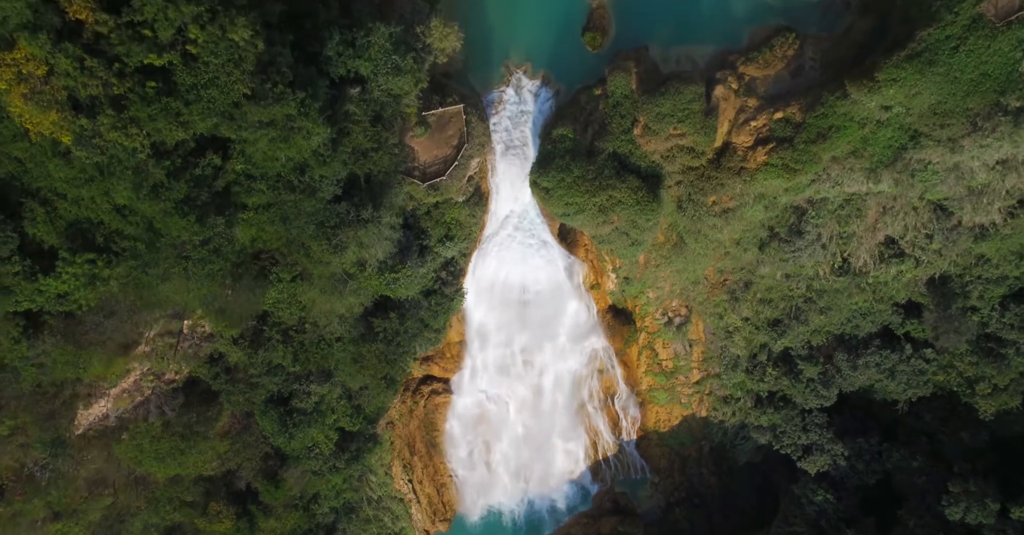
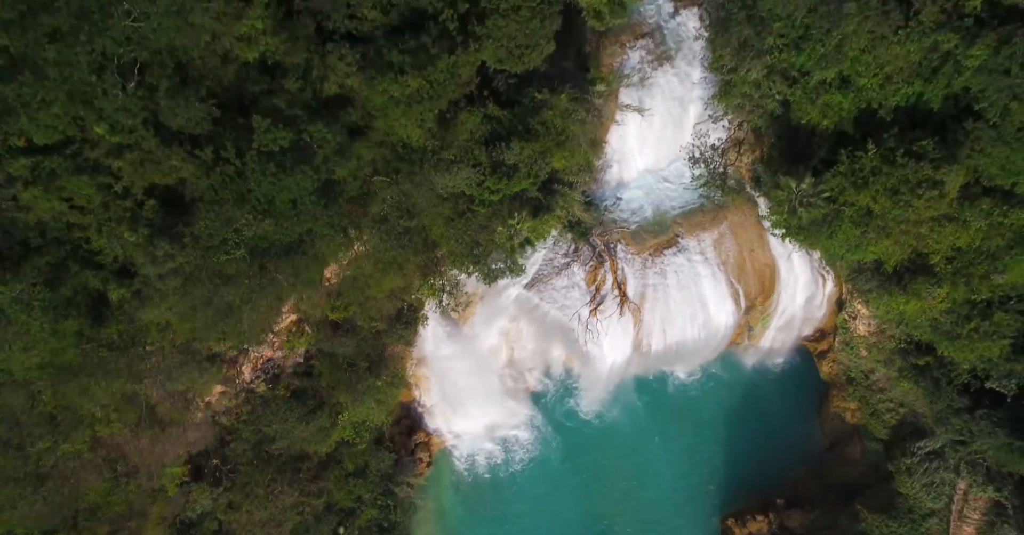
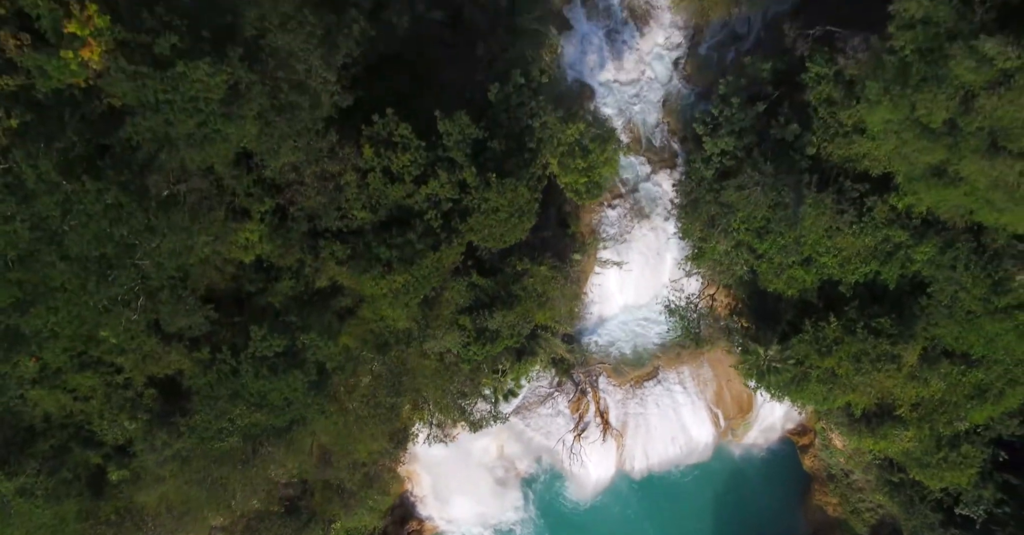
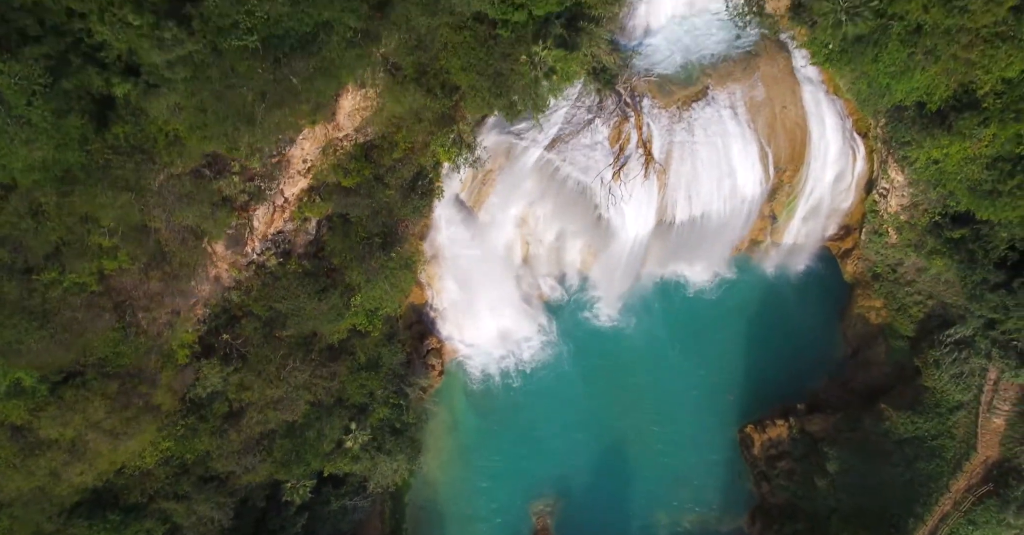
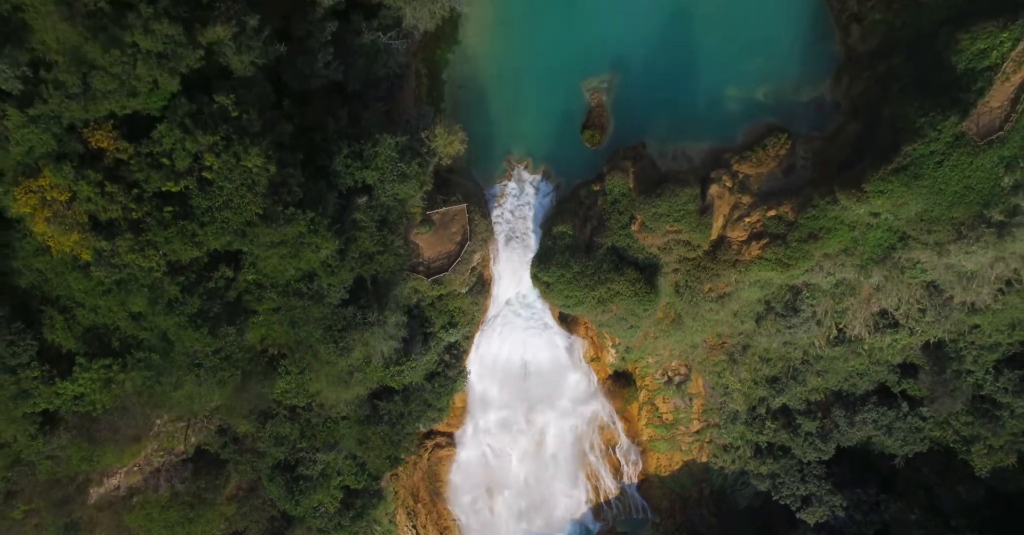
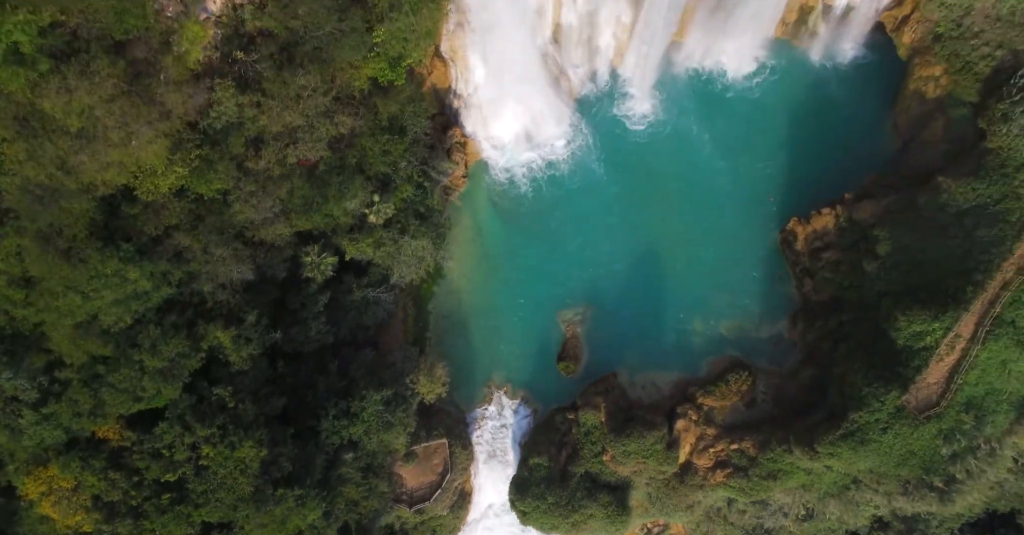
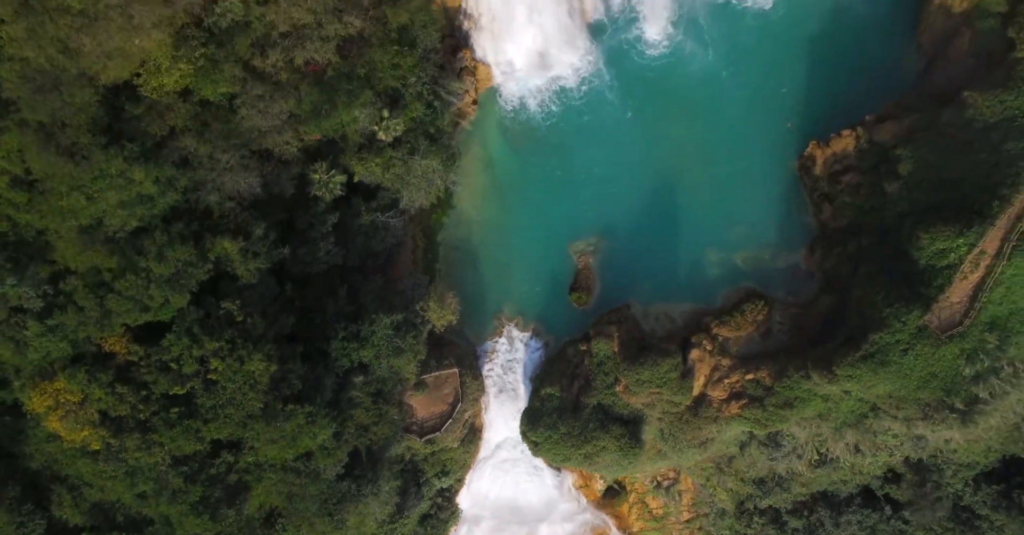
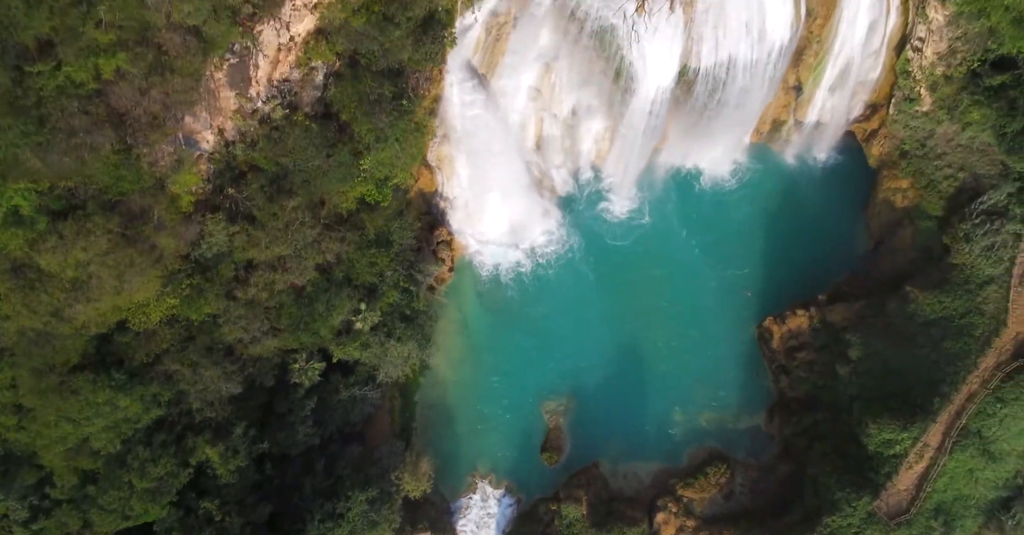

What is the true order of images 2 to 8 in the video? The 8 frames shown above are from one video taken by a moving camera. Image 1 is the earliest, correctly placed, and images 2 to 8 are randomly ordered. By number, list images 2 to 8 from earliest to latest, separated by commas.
5, 7, 6, 8, 4, 2, 3
